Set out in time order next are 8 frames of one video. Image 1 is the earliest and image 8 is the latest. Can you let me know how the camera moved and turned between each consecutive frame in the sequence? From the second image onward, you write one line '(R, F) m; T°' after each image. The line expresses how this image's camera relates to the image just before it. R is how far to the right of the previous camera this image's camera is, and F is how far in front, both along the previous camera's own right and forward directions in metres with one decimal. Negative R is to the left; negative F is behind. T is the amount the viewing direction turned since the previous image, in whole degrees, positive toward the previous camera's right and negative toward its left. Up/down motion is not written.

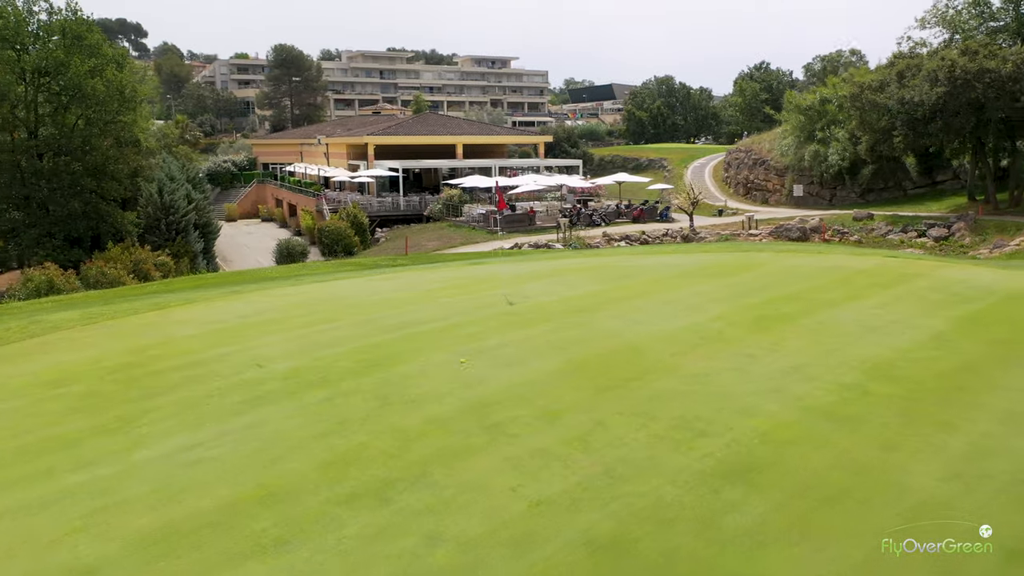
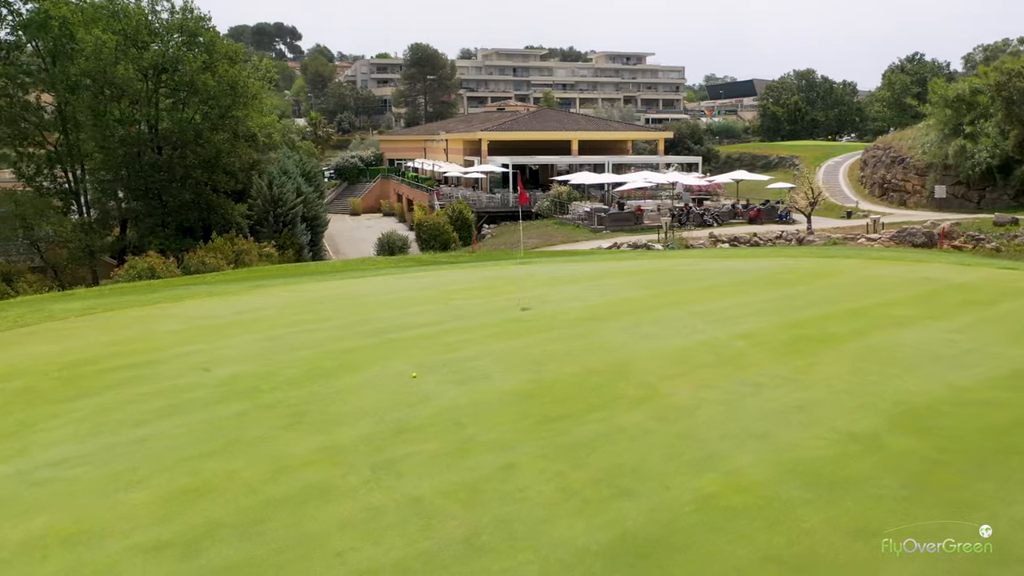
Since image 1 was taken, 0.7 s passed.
(+1.7, +1.5) m; -9°
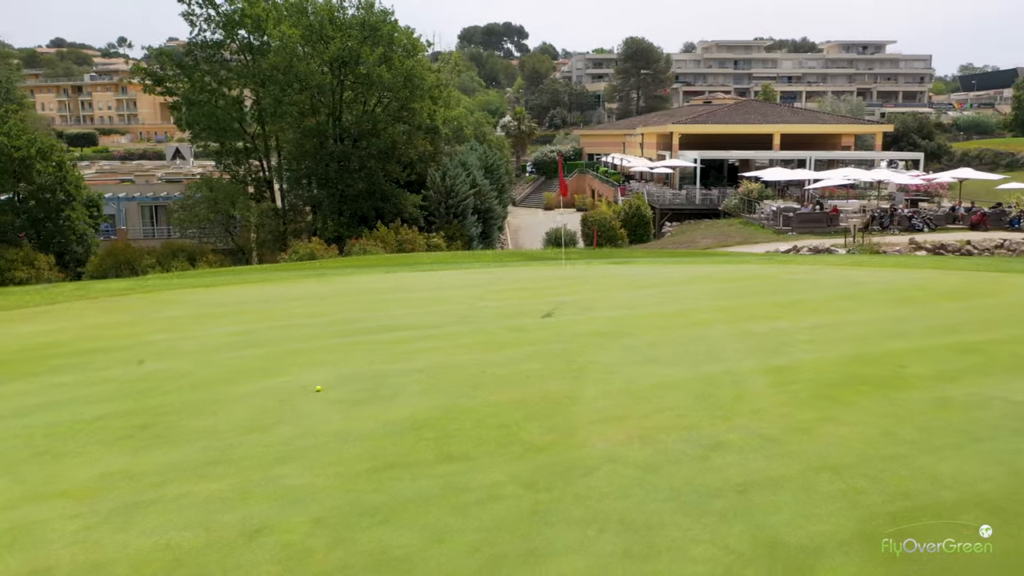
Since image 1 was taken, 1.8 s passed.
(+2.3, +2.0) m; -15°
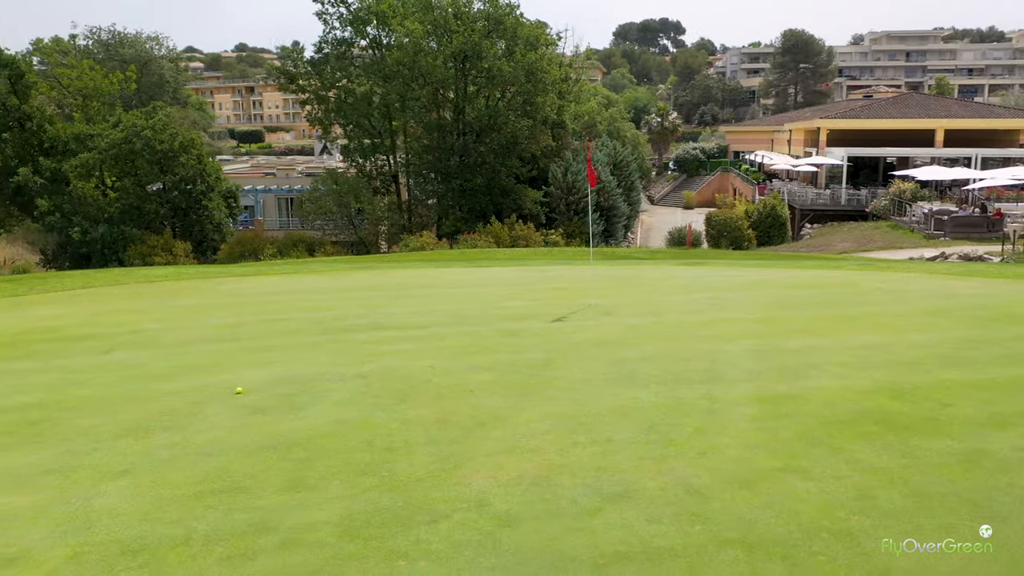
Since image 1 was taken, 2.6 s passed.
(+1.5, +1.1) m; -10°
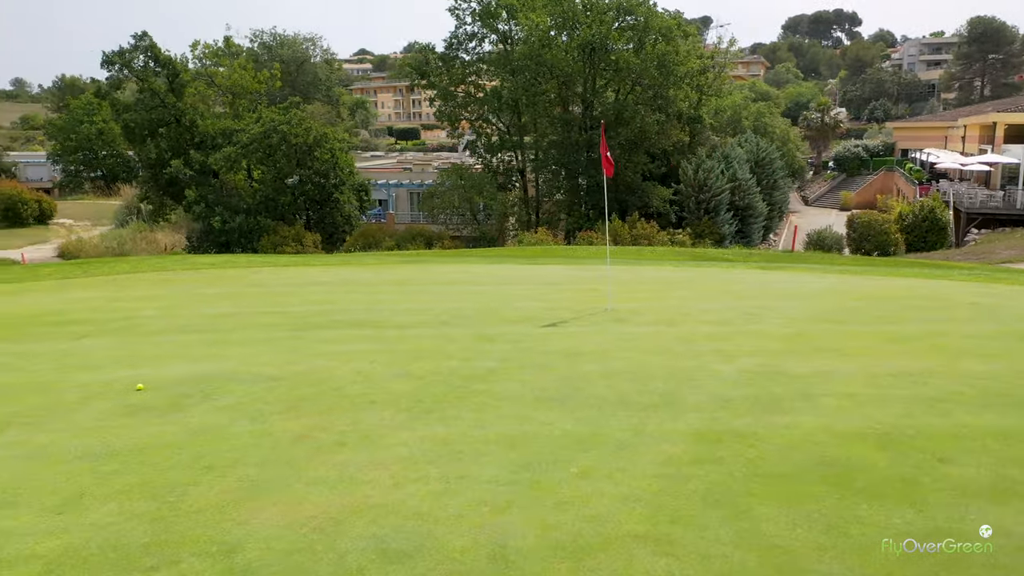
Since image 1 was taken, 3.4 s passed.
(+1.5, +1.0) m; -11°
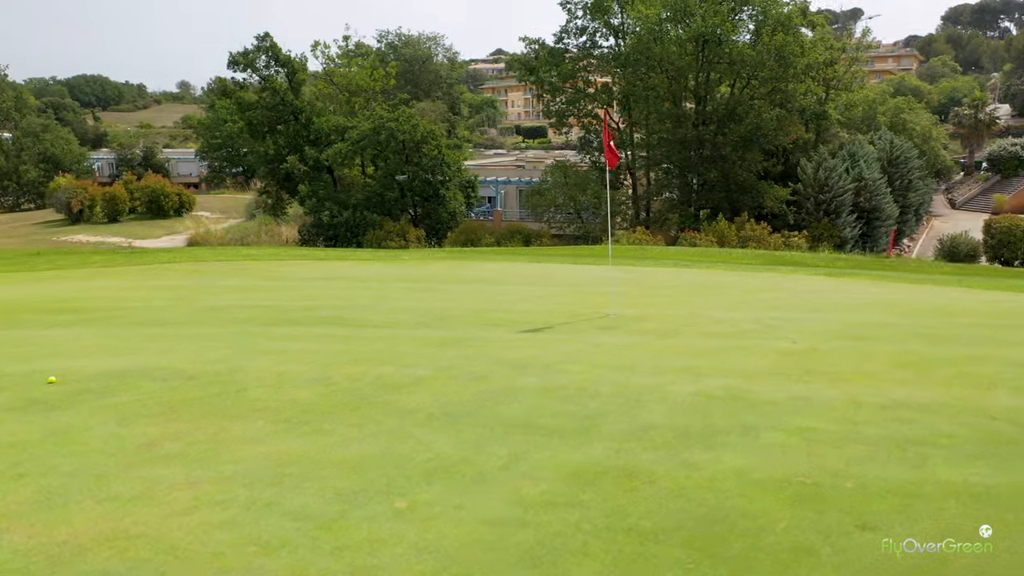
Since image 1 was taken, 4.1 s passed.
(+1.3, +0.8) m; -9°
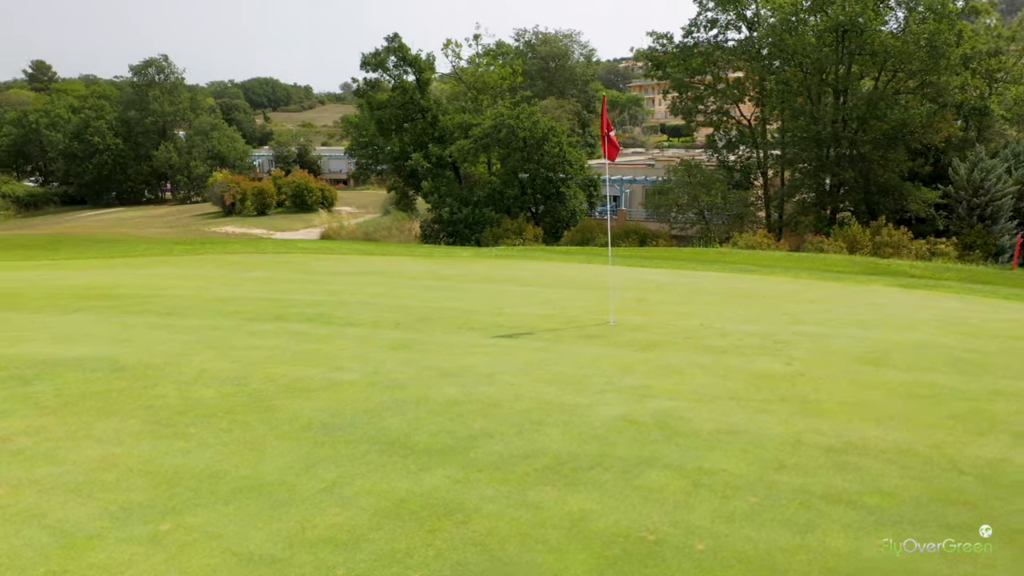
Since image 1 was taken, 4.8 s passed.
(+1.3, +0.6) m; -10°
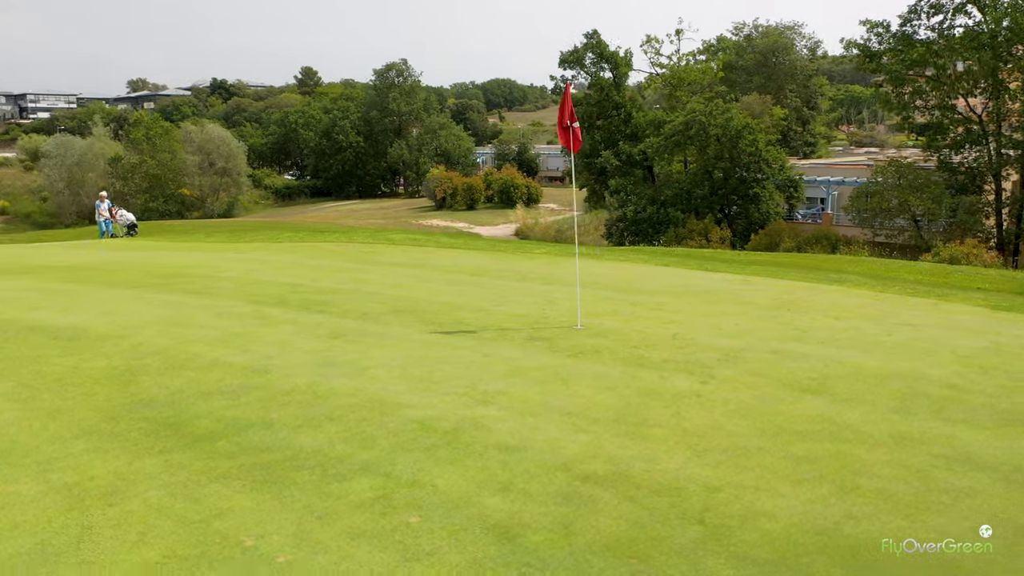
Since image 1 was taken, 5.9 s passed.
(+2.1, +0.5) m; -16°
